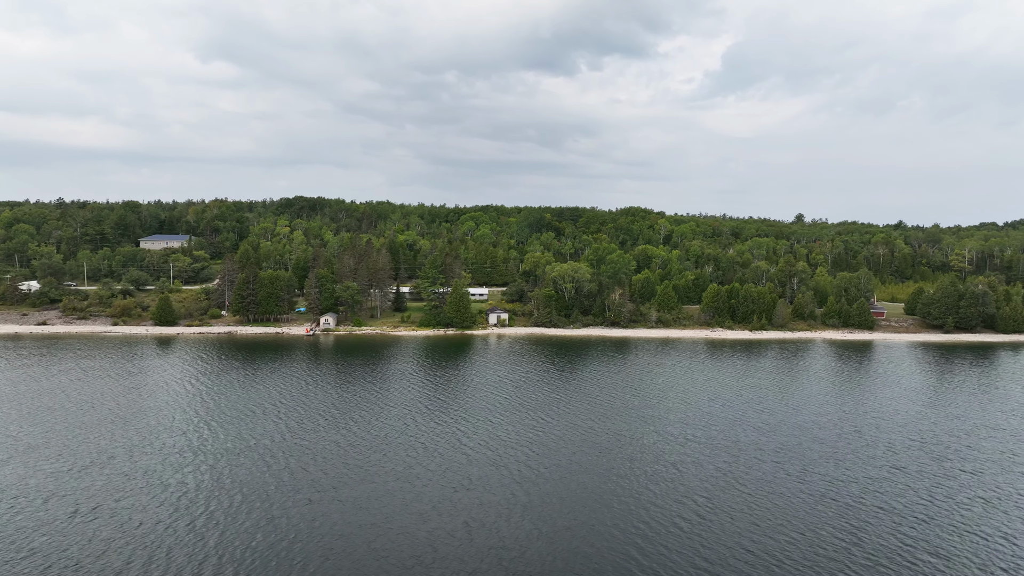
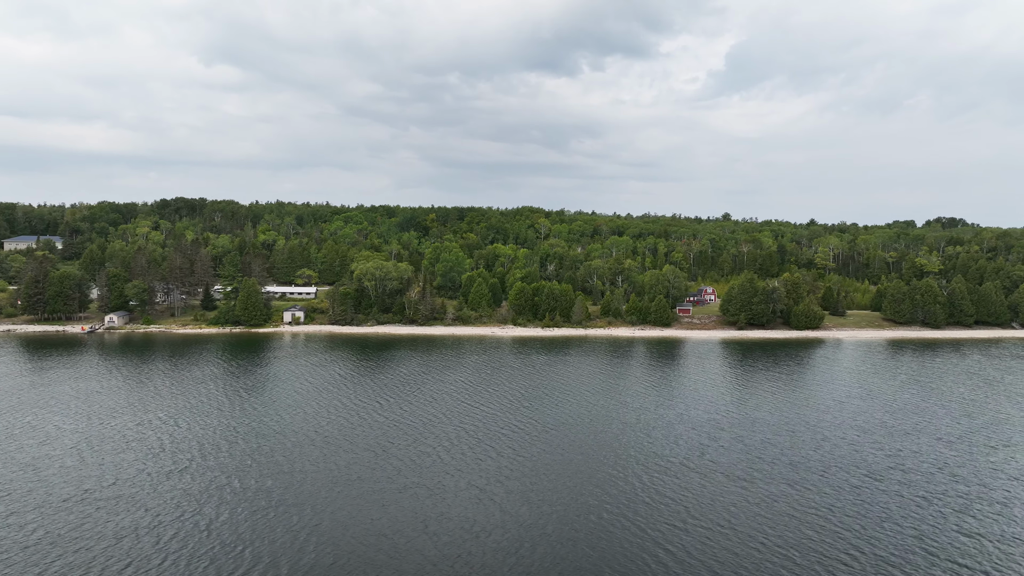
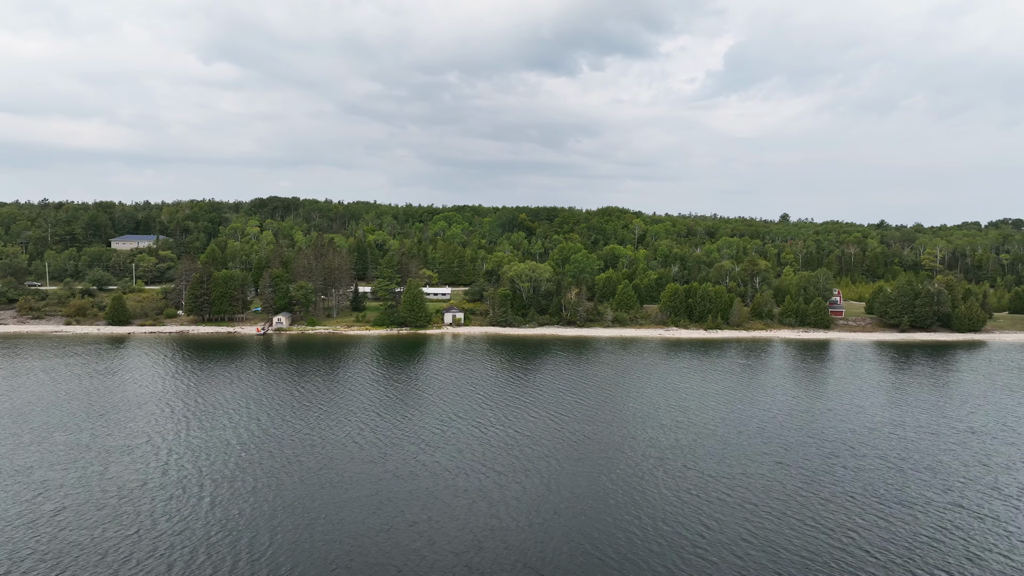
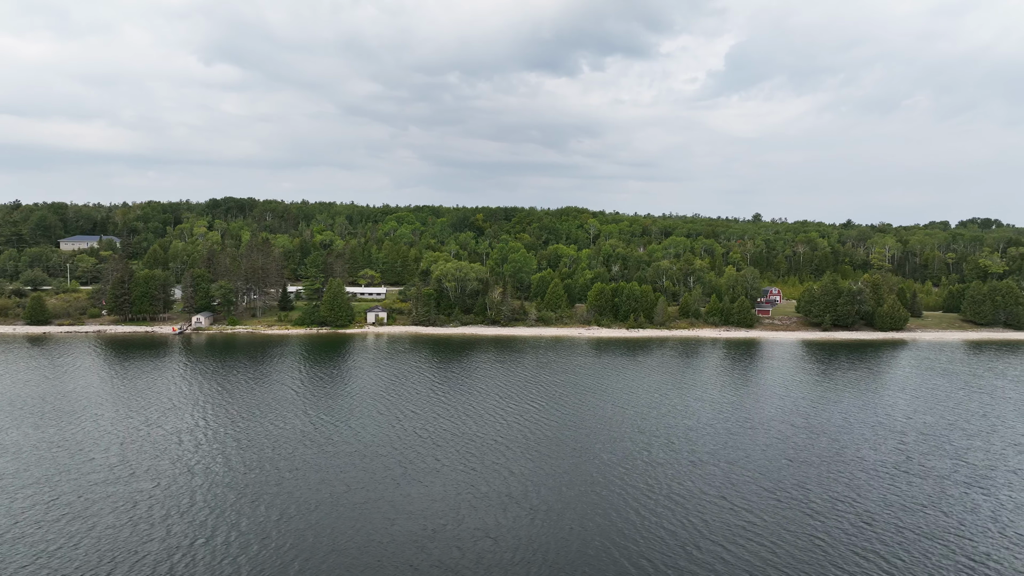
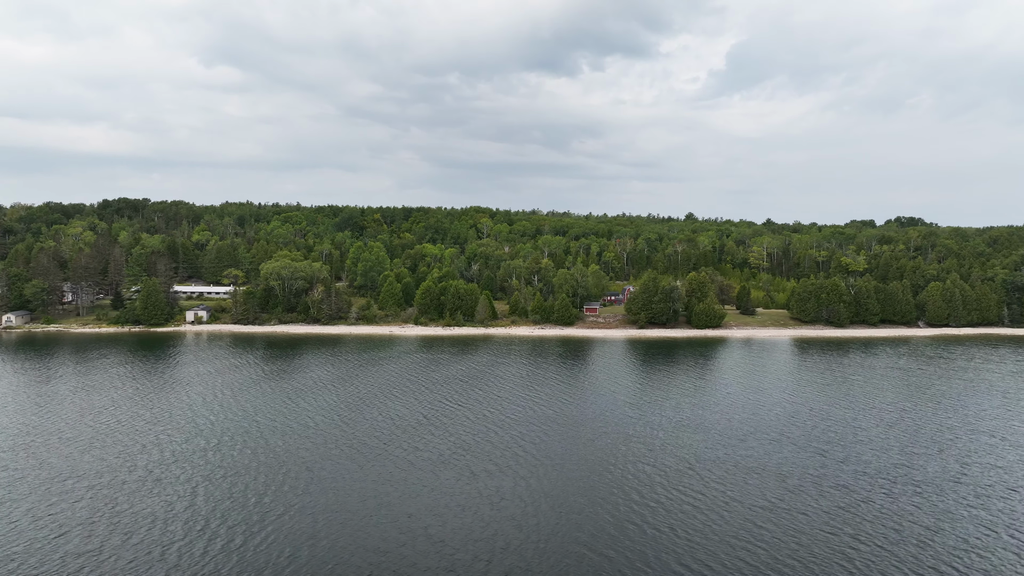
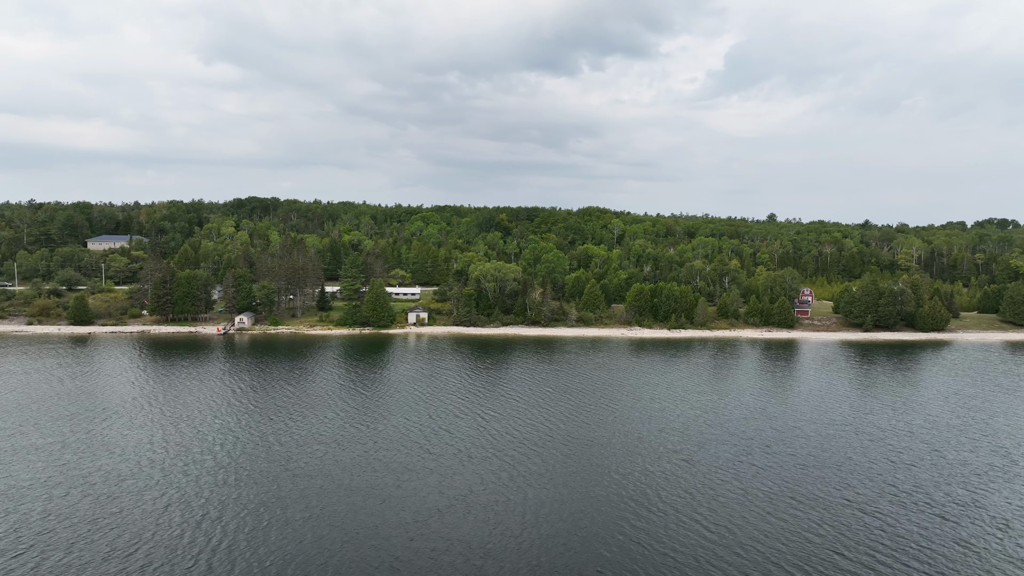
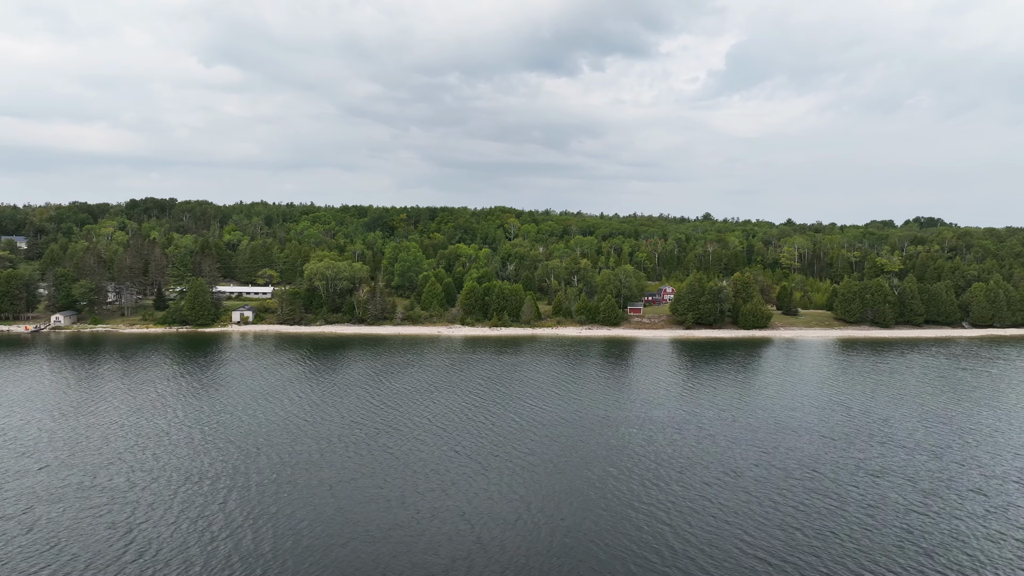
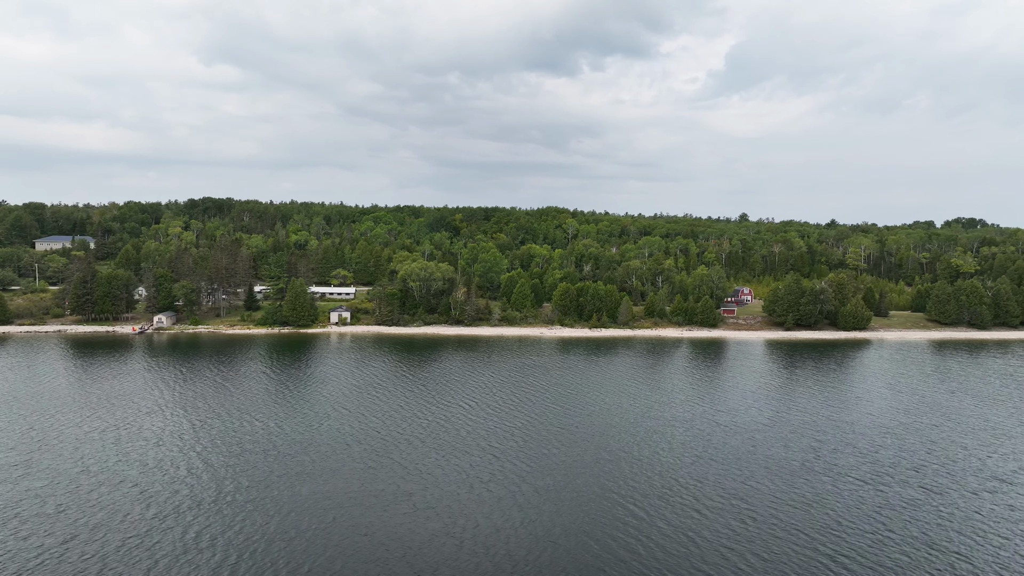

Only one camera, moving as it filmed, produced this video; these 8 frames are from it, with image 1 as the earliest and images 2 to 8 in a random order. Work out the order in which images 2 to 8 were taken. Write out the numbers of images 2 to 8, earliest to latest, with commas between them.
3, 6, 4, 8, 2, 7, 5
